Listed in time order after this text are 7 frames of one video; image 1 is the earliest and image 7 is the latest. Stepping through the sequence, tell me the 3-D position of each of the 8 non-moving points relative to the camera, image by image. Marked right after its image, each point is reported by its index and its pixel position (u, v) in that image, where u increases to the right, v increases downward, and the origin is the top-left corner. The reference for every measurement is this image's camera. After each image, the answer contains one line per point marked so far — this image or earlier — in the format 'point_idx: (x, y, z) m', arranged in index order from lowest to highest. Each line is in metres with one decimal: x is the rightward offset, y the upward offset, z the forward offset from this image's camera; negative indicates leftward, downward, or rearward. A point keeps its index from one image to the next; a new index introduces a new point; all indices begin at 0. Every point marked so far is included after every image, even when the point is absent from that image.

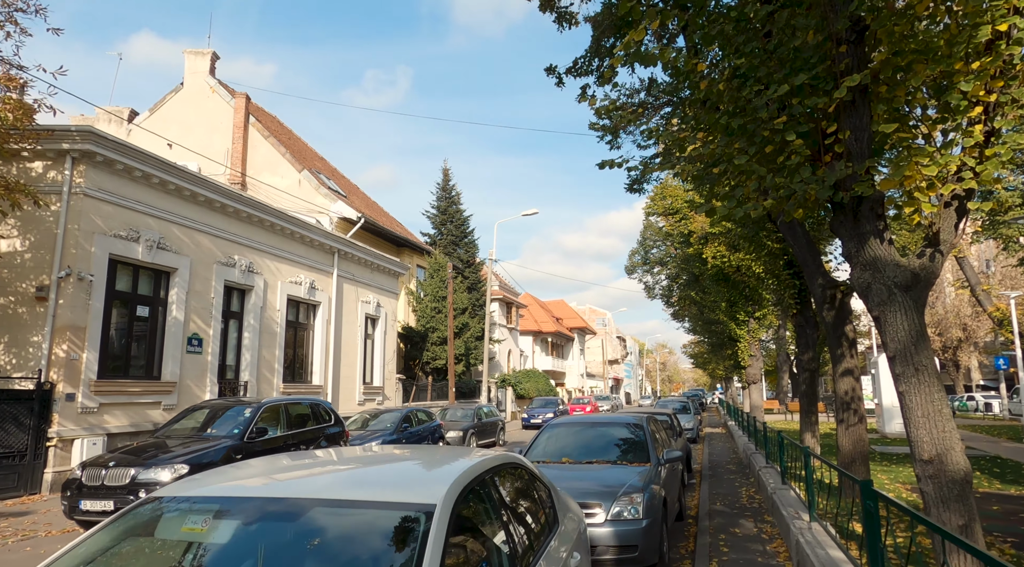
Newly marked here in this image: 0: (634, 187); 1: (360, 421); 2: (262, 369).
0: (+2.4, +2.0, +13.6) m
1: (-3.5, -3.2, +15.8) m
2: (-6.2, -2.1, +16.9) m
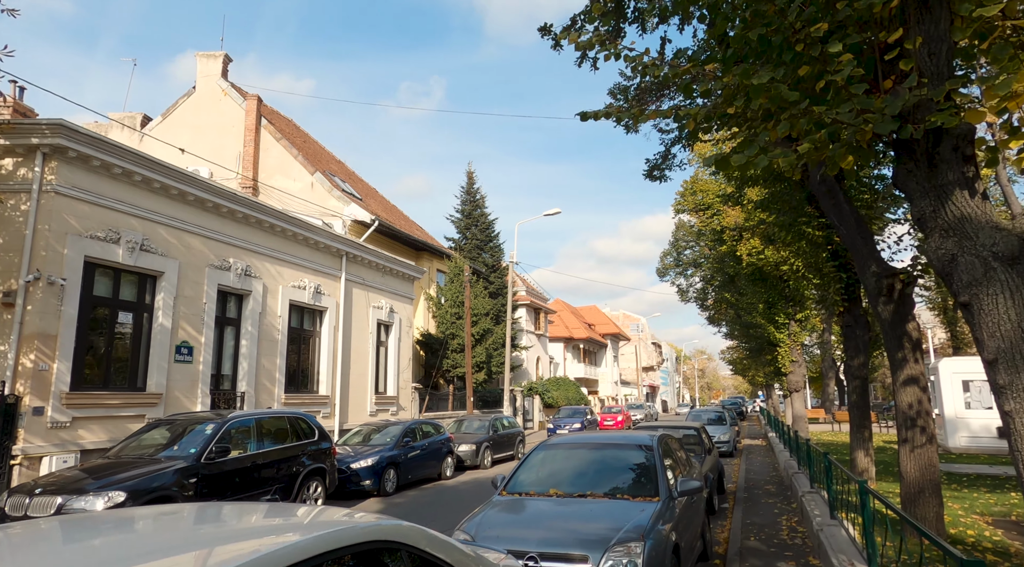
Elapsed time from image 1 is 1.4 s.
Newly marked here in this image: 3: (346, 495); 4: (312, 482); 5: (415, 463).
0: (+2.5, +2.0, +12.2) m
1: (-3.2, -3.3, +14.6) m
2: (-5.8, -2.2, +15.9) m
3: (-3.1, -3.9, +12.4) m
4: (-3.0, -2.9, +10.0) m
5: (-2.0, -3.6, +13.6) m
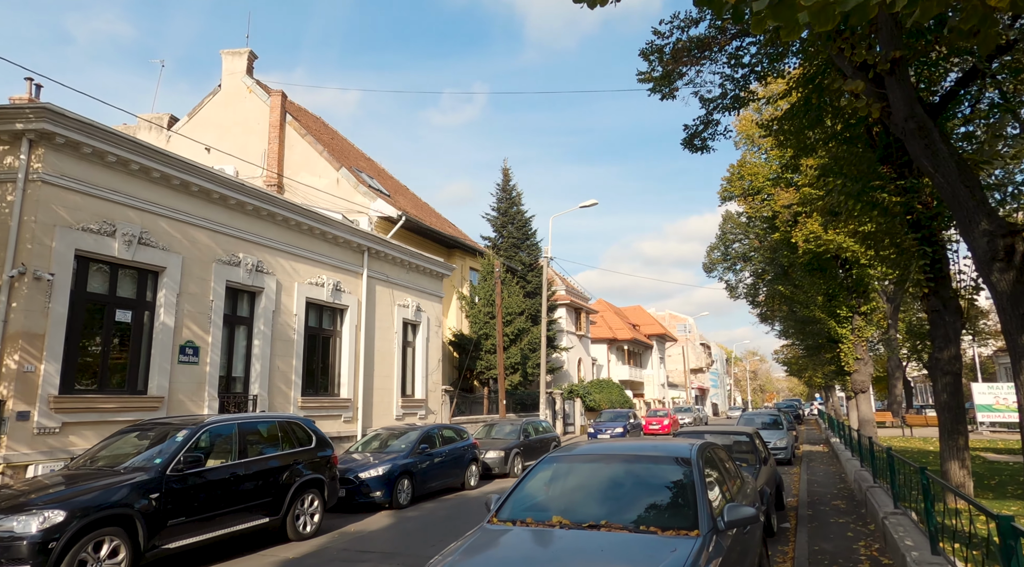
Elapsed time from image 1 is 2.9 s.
0: (+2.8, +2.2, +10.7) m
1: (-2.6, -3.1, +13.5) m
2: (-5.2, -2.1, +14.9) m
3: (-2.6, -3.7, +11.3) m
4: (-2.7, -2.8, +8.9) m
5: (-1.4, -3.4, +12.4) m
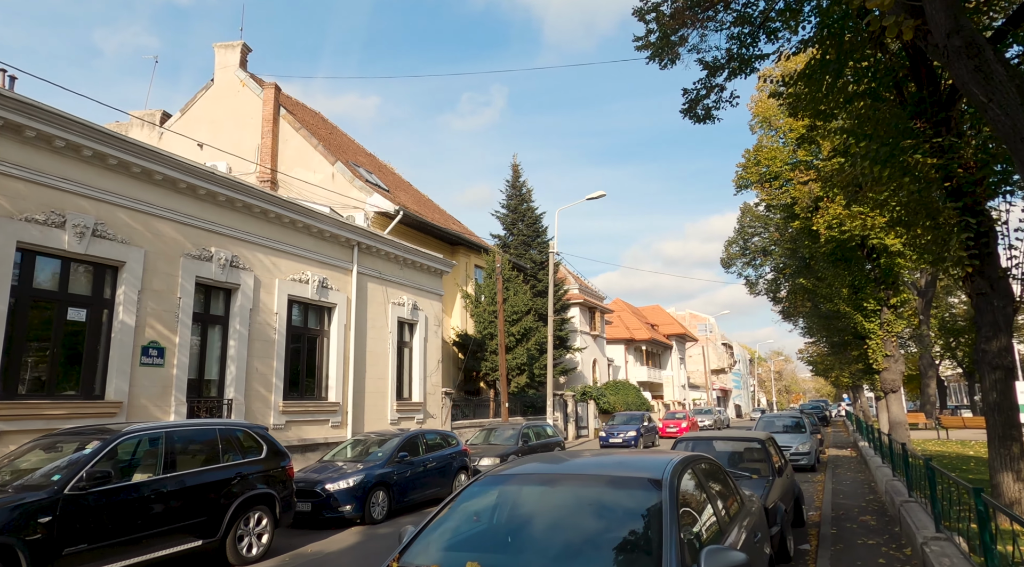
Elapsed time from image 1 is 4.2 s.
0: (+2.5, +2.4, +9.5) m
1: (-2.8, -3.0, +12.4) m
2: (-5.3, -2.1, +13.9) m
3: (-2.8, -3.6, +10.2) m
4: (-3.0, -2.6, +7.8) m
5: (-1.6, -3.3, +11.3) m
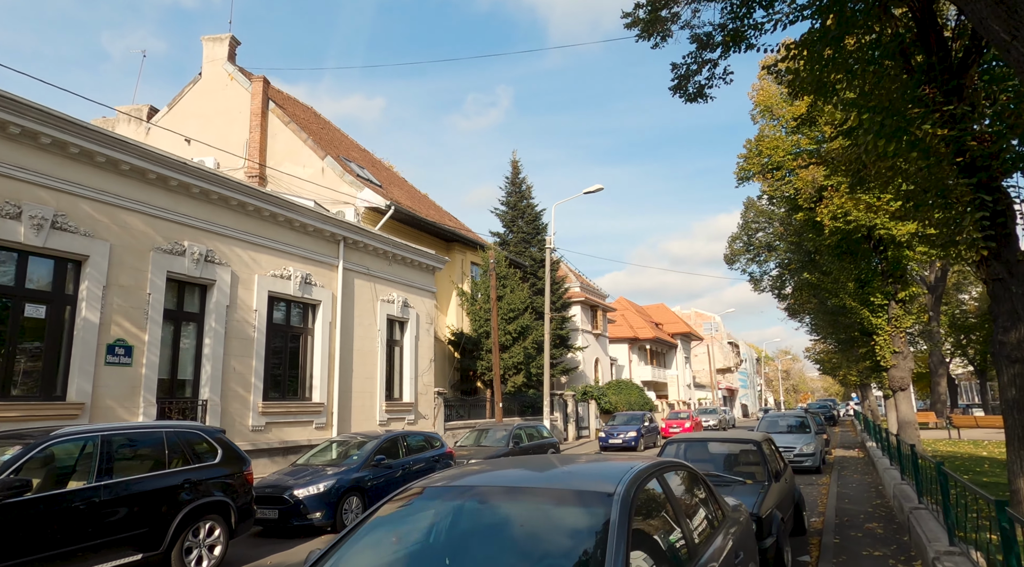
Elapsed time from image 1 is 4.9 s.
0: (+2.2, +2.6, +8.8) m
1: (-3.0, -2.9, +11.8) m
2: (-5.5, -2.0, +13.3) m
3: (-3.1, -3.5, +9.6) m
4: (-3.3, -2.5, +7.2) m
5: (-1.8, -3.2, +10.6) m
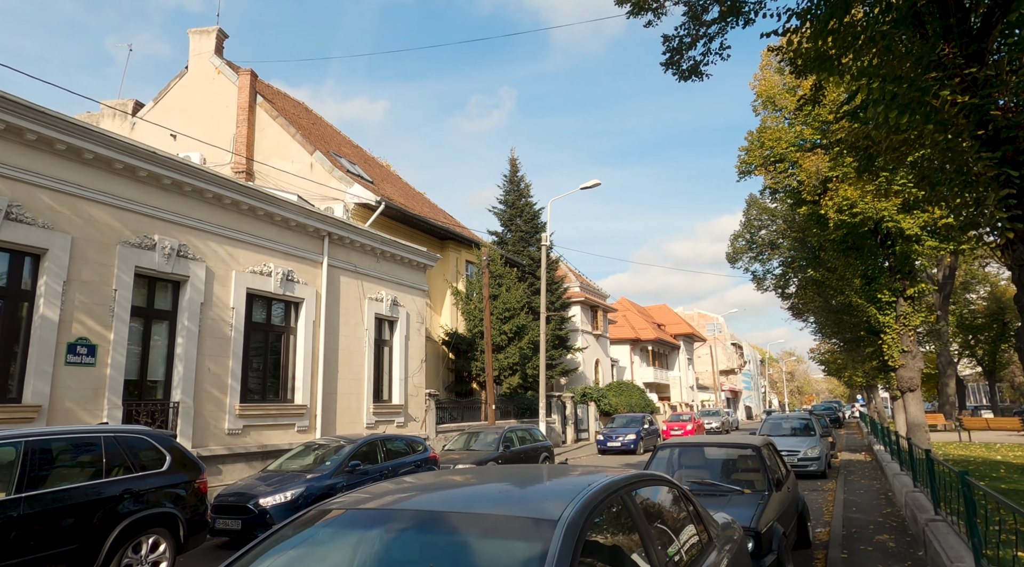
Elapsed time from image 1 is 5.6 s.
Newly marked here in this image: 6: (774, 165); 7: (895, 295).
0: (+2.0, +2.7, +8.2) m
1: (-3.2, -2.8, +11.2) m
2: (-5.7, -1.9, +12.7) m
3: (-3.3, -3.4, +8.9) m
4: (-3.5, -2.4, +6.5) m
5: (-2.1, -3.1, +10.0) m
6: (+7.2, +3.3, +18.7) m
7: (+9.2, -0.3, +16.3) m
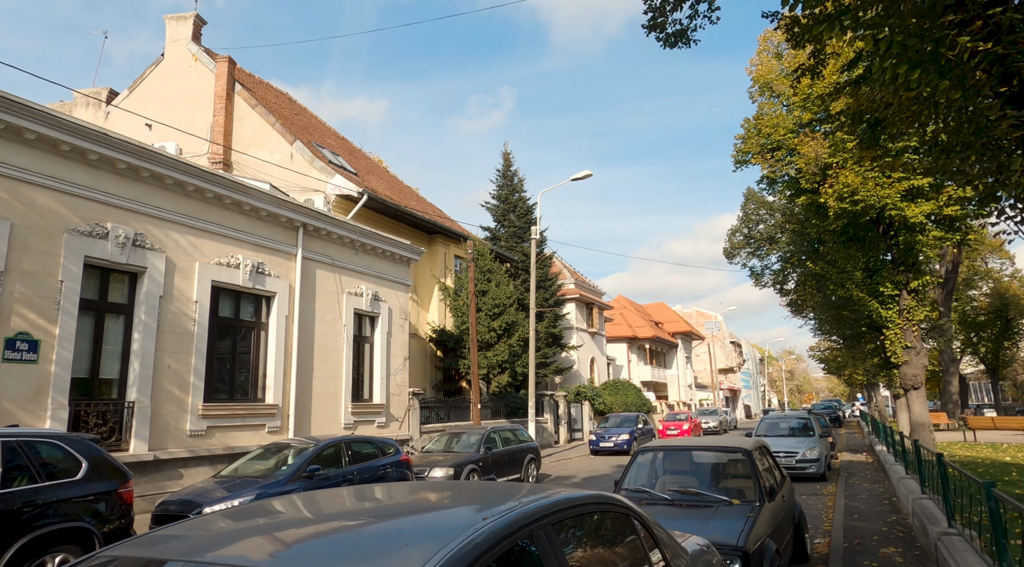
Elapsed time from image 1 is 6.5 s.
0: (+1.6, +2.8, +7.4) m
1: (-3.6, -2.7, +10.4) m
2: (-6.1, -1.8, +11.9) m
3: (-3.7, -3.3, +8.2) m
4: (-3.9, -2.3, +5.8) m
5: (-2.4, -2.9, +9.2) m
6: (+6.9, +3.4, +18.0) m
7: (+8.8, -0.1, +15.5) m
